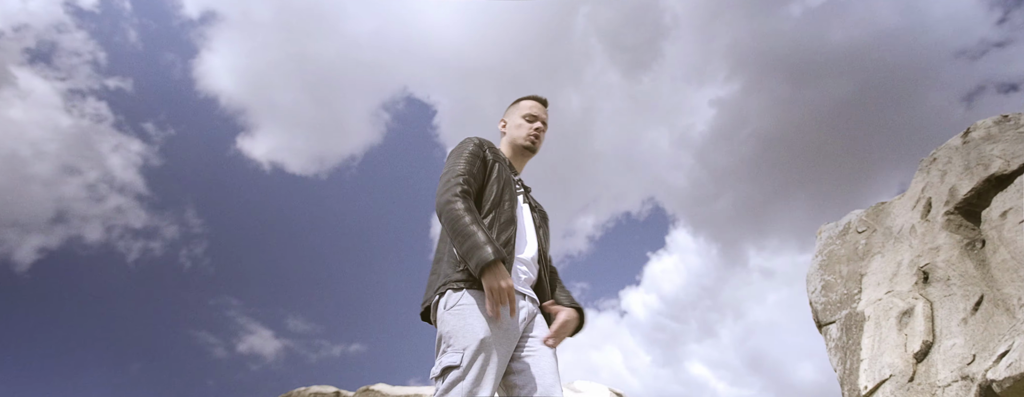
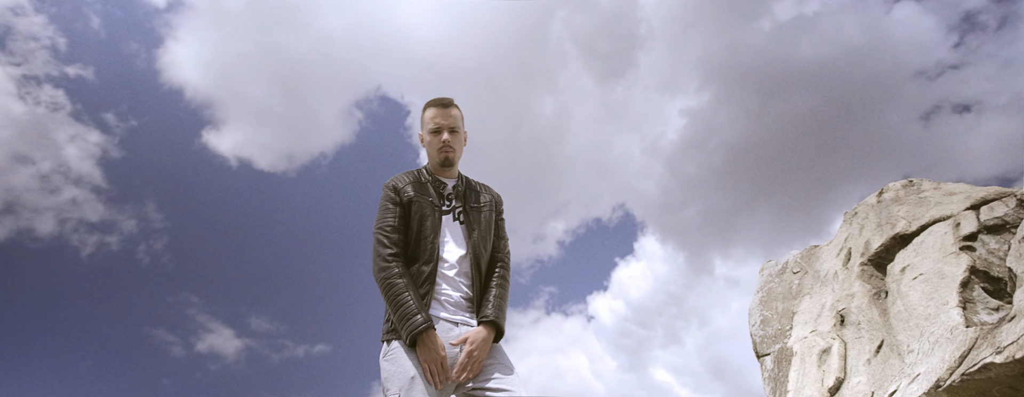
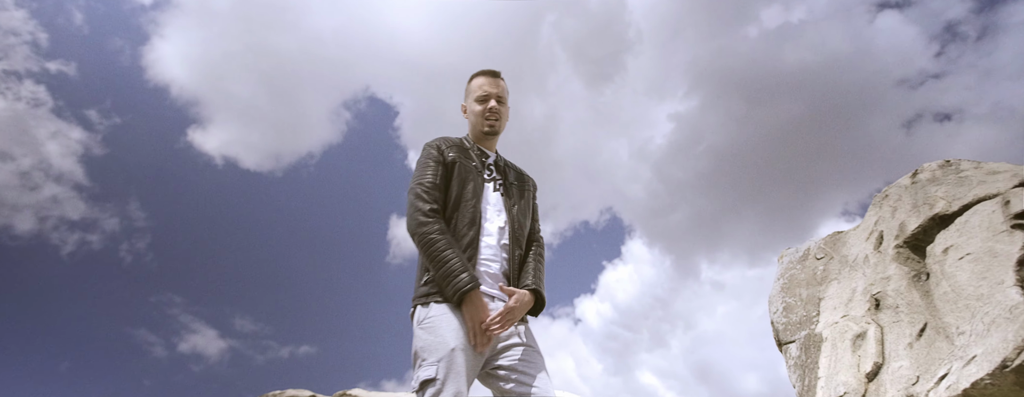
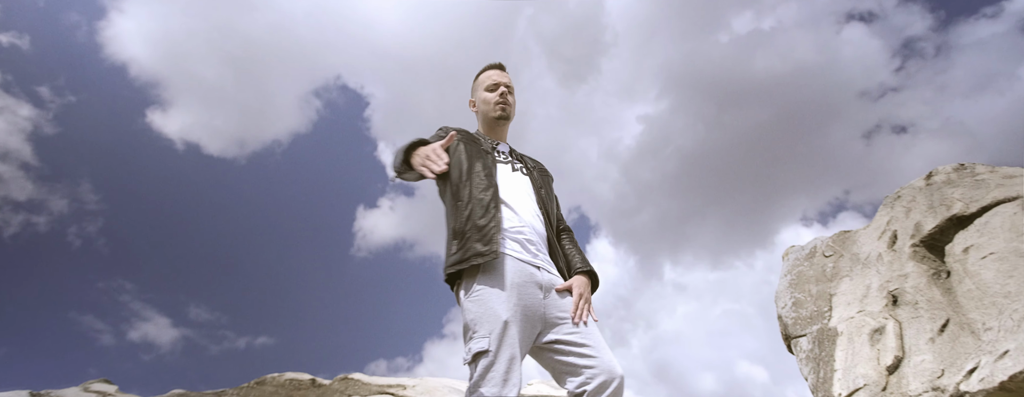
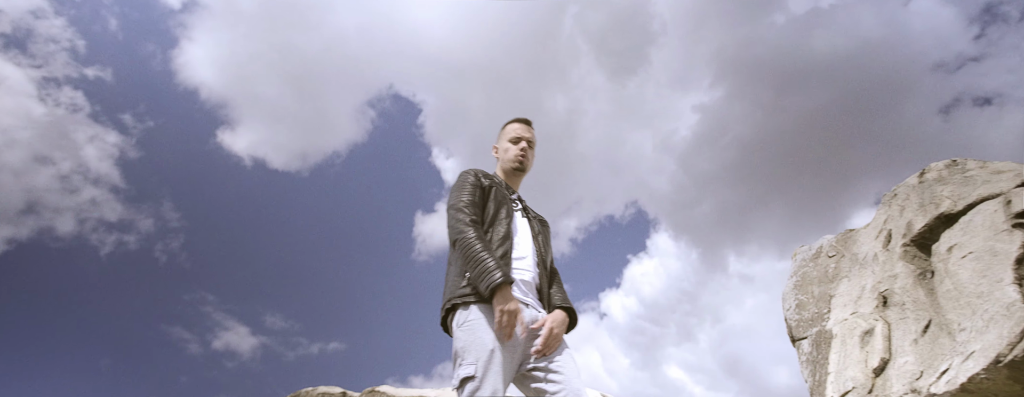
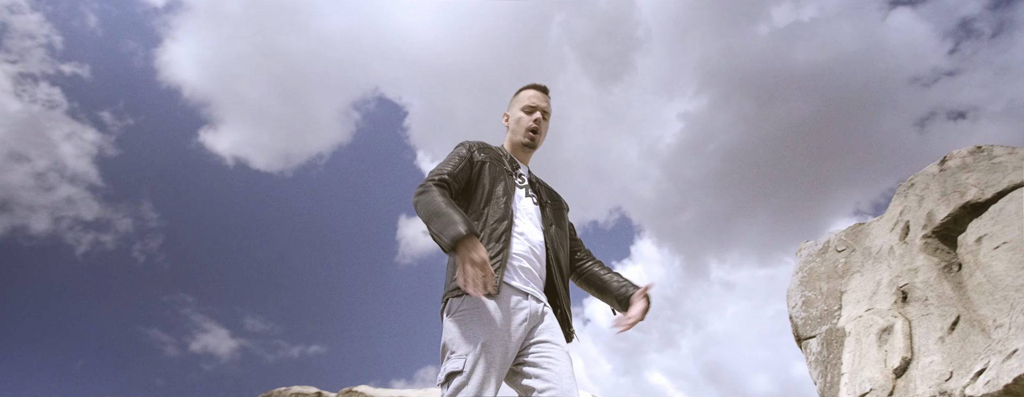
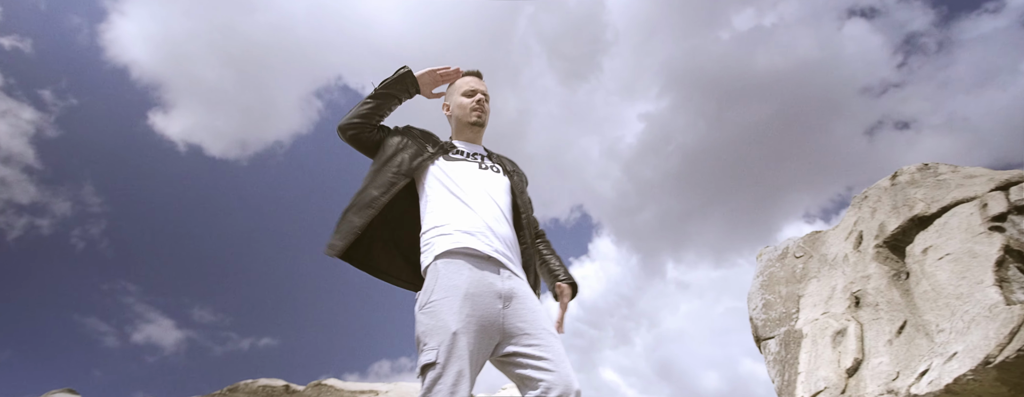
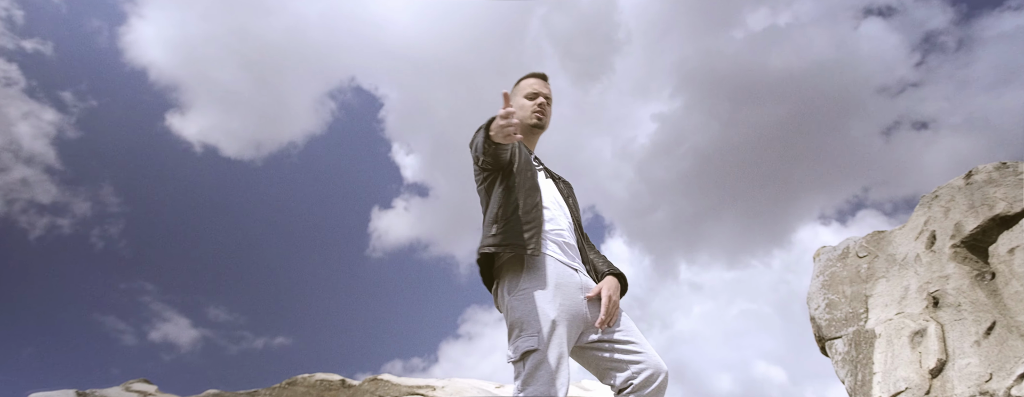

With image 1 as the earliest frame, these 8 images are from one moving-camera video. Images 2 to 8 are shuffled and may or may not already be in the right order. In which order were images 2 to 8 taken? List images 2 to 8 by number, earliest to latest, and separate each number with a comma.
6, 3, 2, 5, 8, 4, 7
